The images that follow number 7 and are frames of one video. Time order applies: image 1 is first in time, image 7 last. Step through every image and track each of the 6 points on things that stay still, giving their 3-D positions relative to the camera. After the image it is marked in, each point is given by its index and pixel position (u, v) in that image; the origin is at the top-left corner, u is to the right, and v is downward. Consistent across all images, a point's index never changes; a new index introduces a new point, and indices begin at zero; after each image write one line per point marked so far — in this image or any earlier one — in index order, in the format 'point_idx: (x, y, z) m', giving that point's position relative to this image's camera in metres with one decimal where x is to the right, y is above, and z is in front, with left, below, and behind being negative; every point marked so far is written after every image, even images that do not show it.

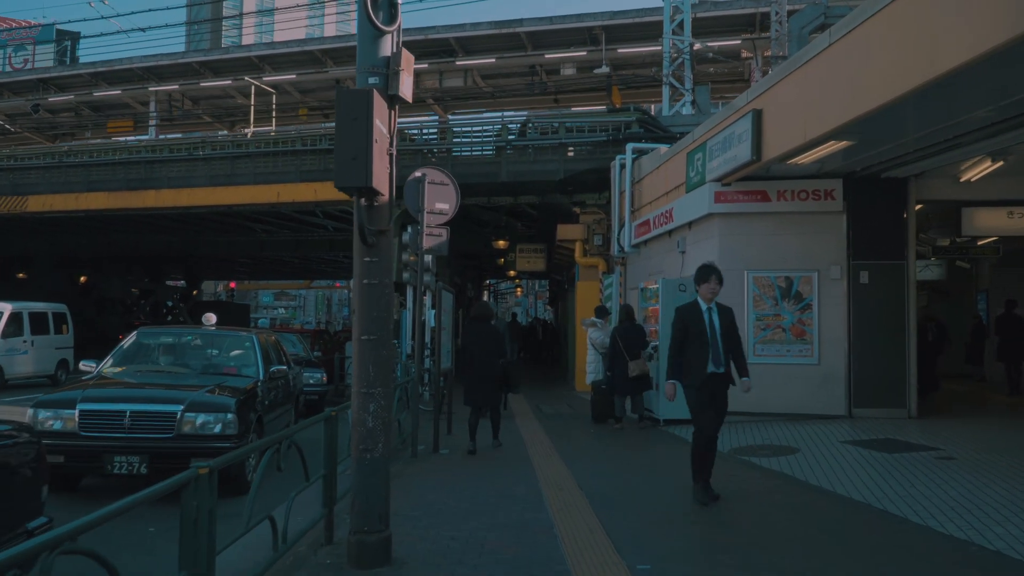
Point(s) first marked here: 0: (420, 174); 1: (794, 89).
0: (-1.0, +1.3, +9.8) m
1: (+3.4, +2.4, +10.6) m
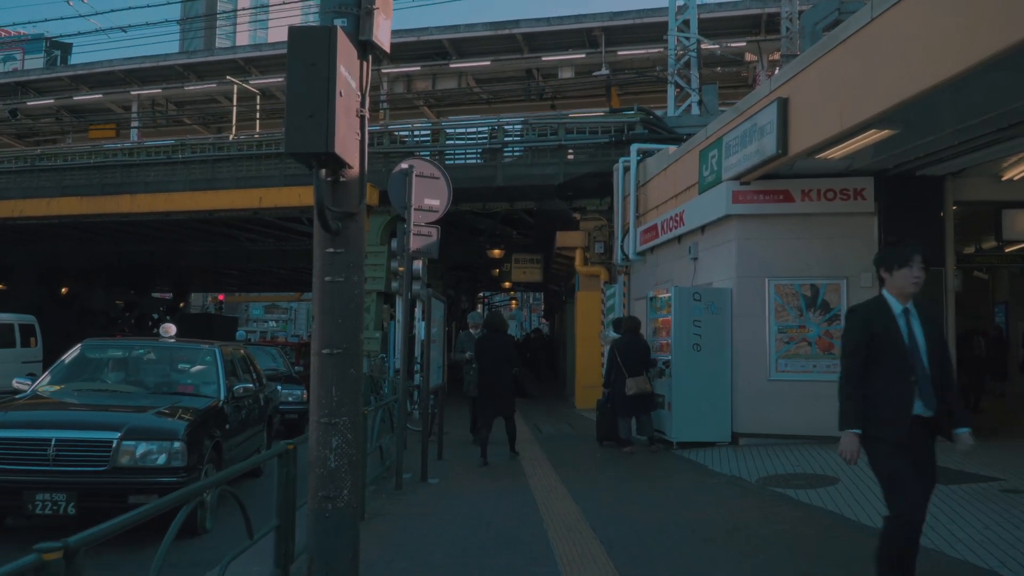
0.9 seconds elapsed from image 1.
0: (-1.1, +1.2, +8.7) m
1: (+3.4, +2.3, +9.5) m
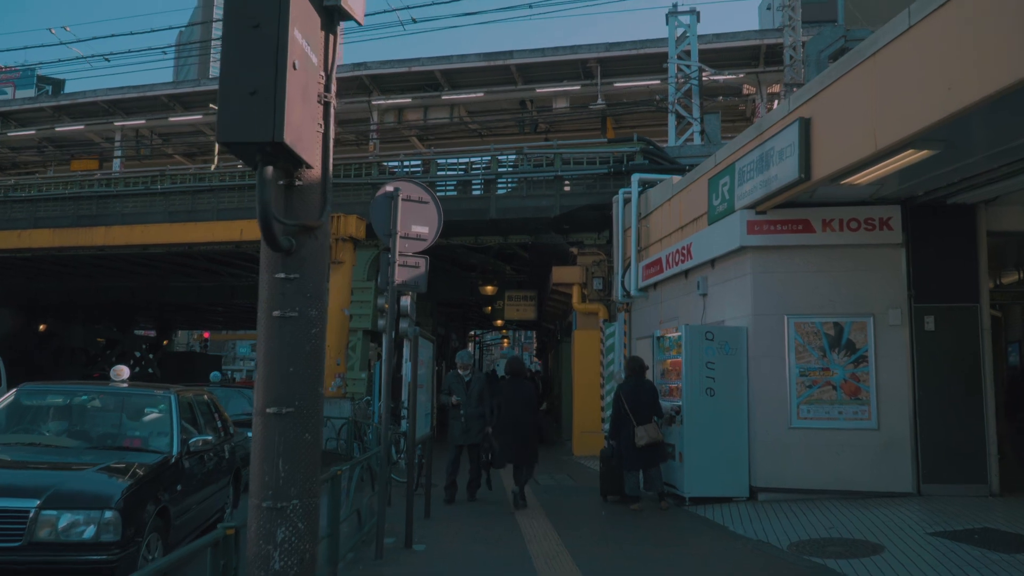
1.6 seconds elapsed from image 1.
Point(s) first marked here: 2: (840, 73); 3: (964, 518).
0: (-1.1, +0.9, +7.7) m
1: (+3.3, +1.9, +8.7) m
2: (+3.3, +2.2, +8.7) m
3: (+4.6, -2.3, +8.6) m
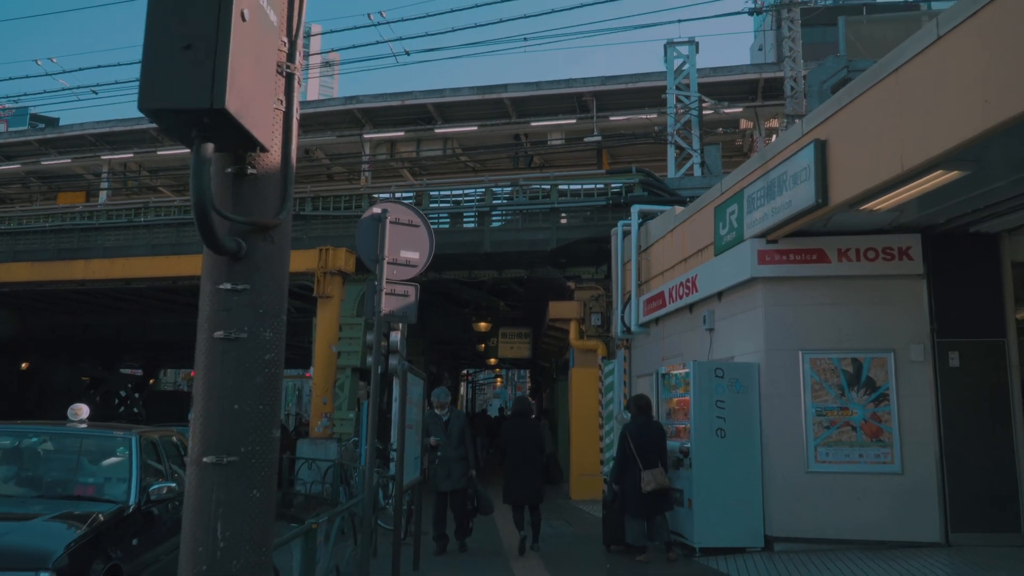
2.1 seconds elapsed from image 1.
0: (-1.1, +0.6, +7.1) m
1: (+3.3, +1.6, +8.1) m
2: (+3.3, +1.9, +8.2) m
3: (+4.5, -2.6, +7.9) m
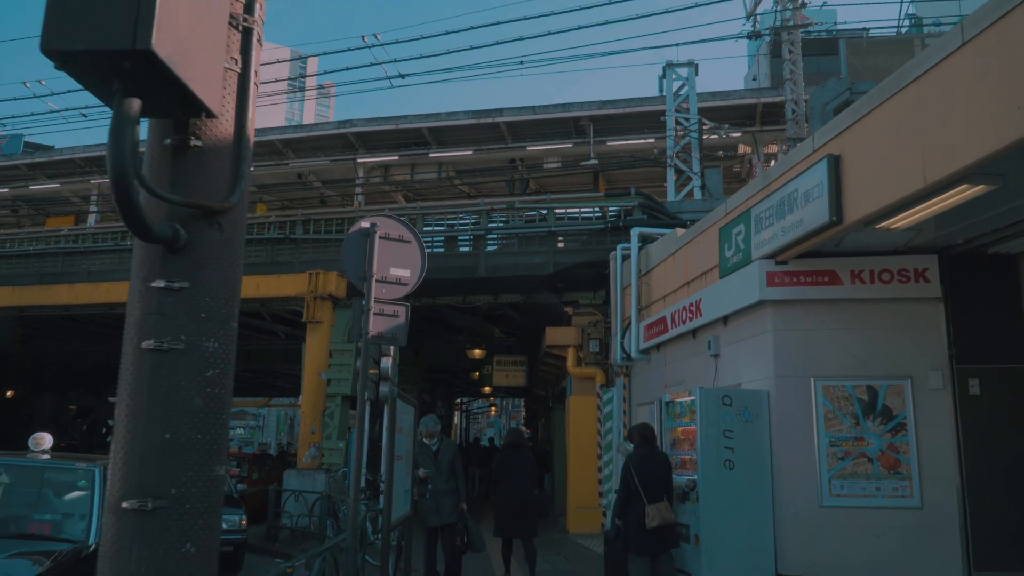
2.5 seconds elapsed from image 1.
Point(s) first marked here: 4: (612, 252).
0: (-1.1, +0.5, +6.6) m
1: (+3.3, +1.4, +7.7) m
2: (+3.3, +1.7, +7.8) m
3: (+4.5, -2.8, +7.4) m
4: (+1.8, +0.7, +15.7) m
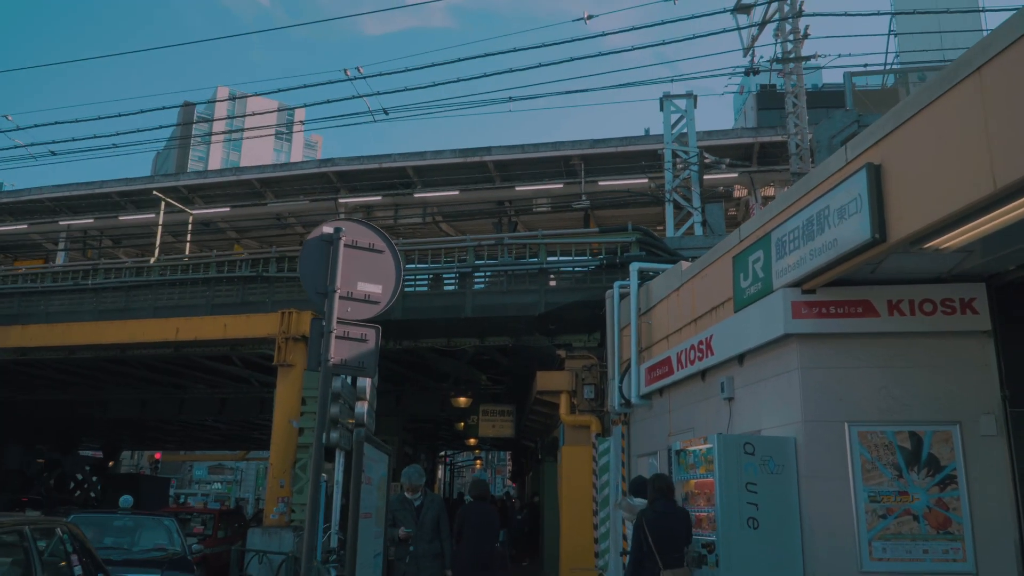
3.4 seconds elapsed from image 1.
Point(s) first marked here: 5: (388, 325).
0: (-1.1, +0.4, +5.5) m
1: (+3.2, +1.2, +6.7) m
2: (+3.2, +1.5, +6.8) m
3: (+4.4, -3.0, +6.1) m
4: (+1.6, 0.0, +14.6) m
5: (-2.4, -0.7, +16.6) m
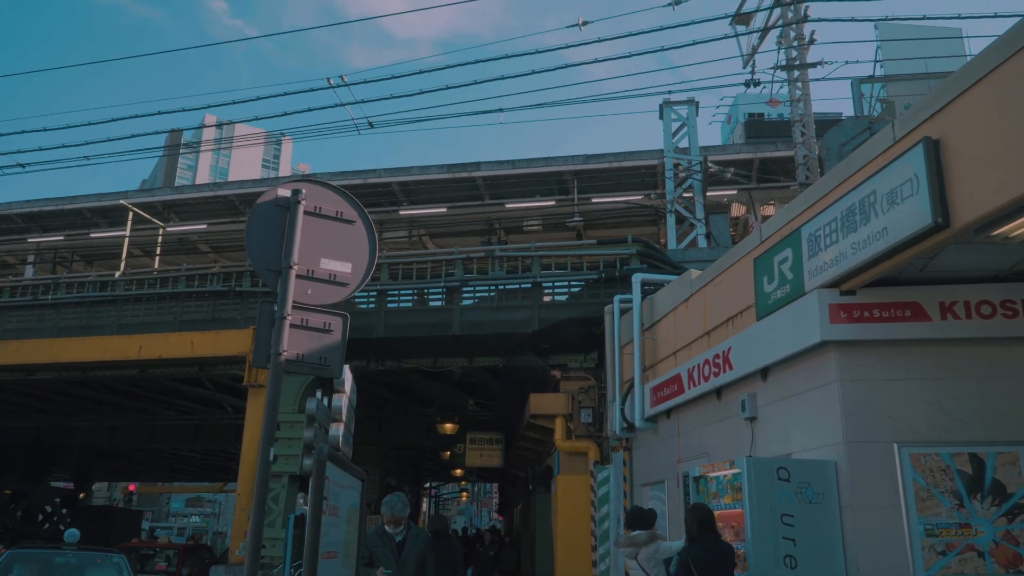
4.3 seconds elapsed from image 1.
0: (-1.1, +0.5, +4.4) m
1: (+3.2, +1.3, +5.7) m
2: (+3.2, +1.5, +5.8) m
3: (+4.4, -2.9, +5.0) m
4: (+1.5, -0.3, +13.6) m
5: (-2.6, -1.0, +15.4) m
